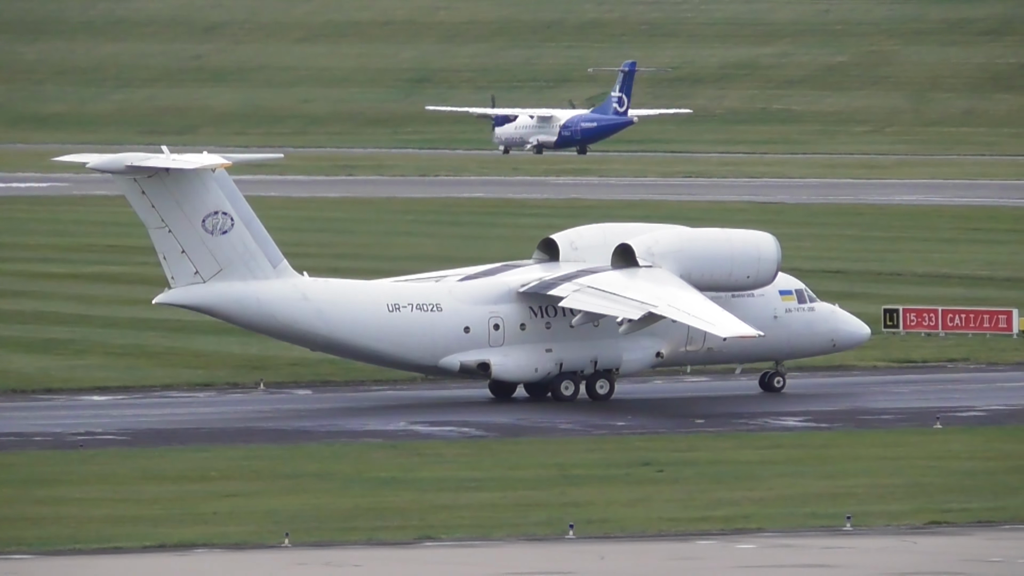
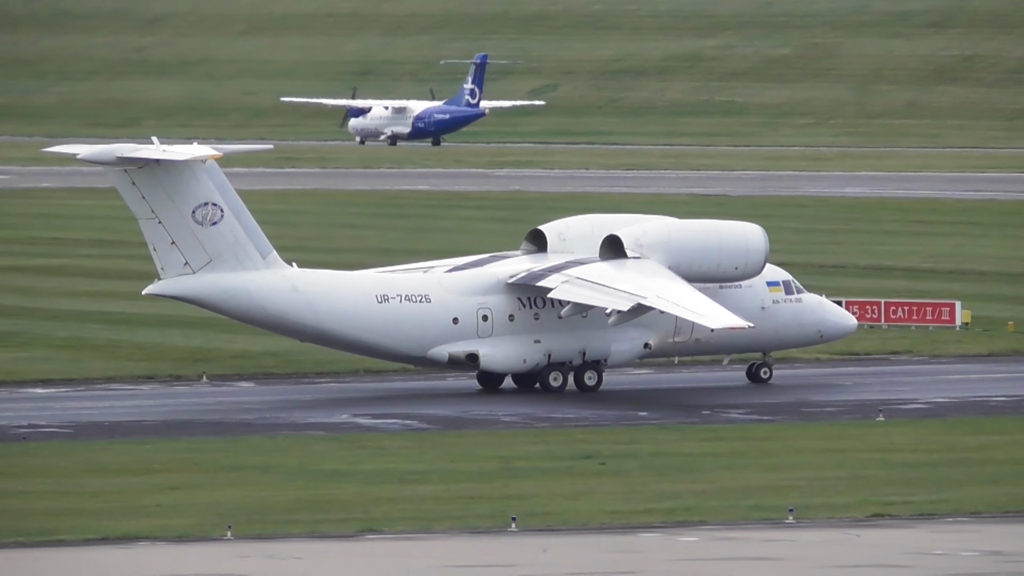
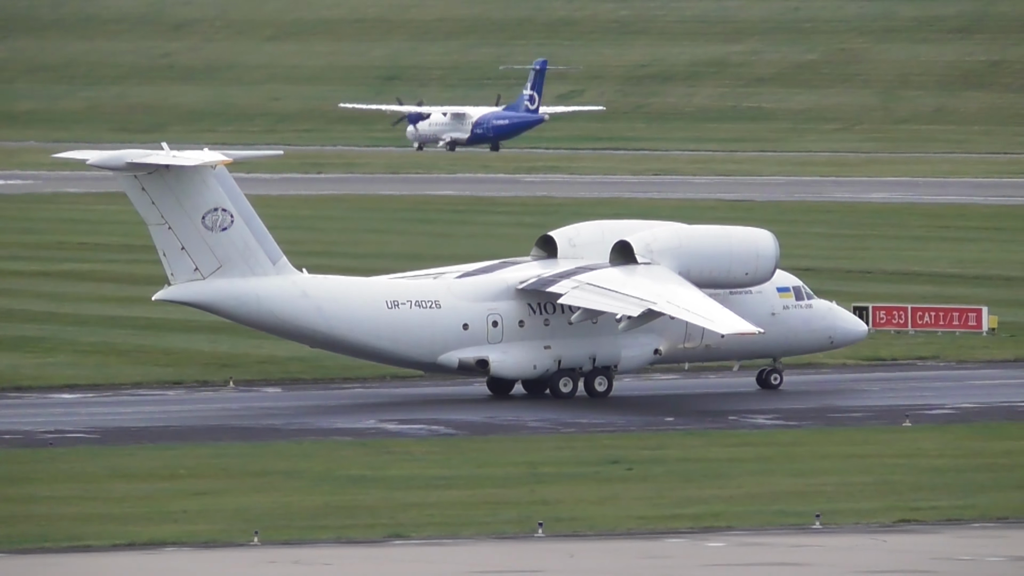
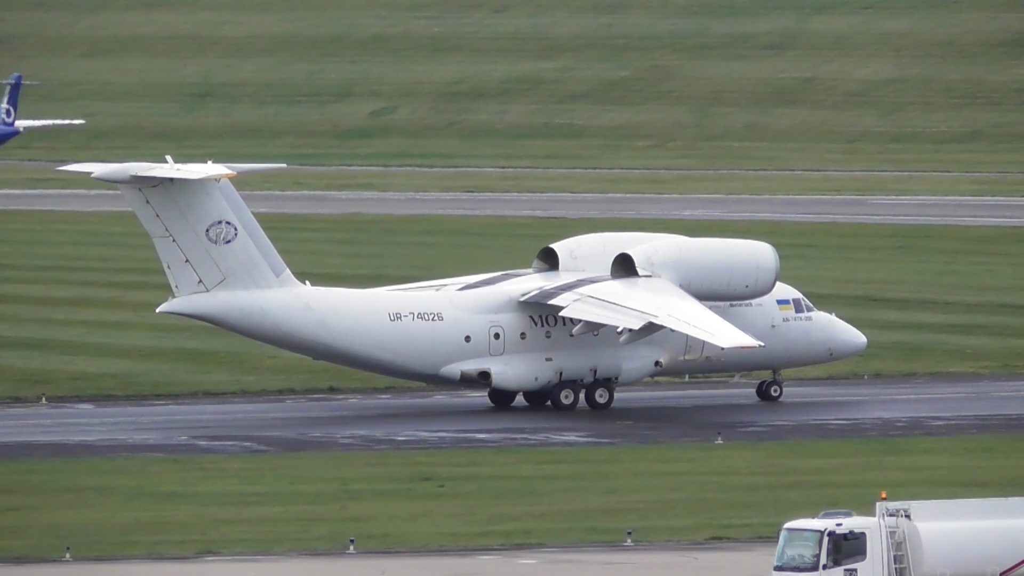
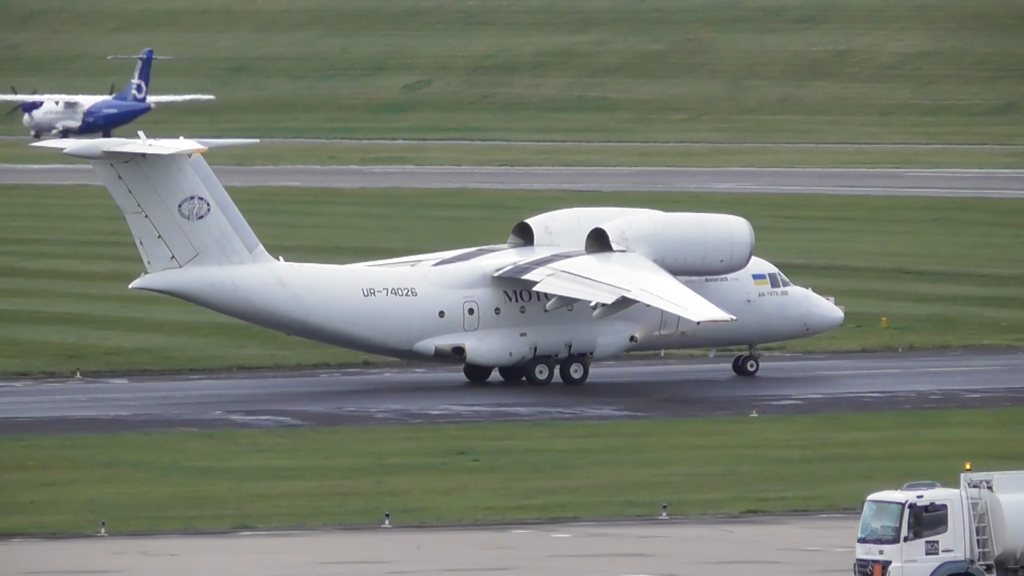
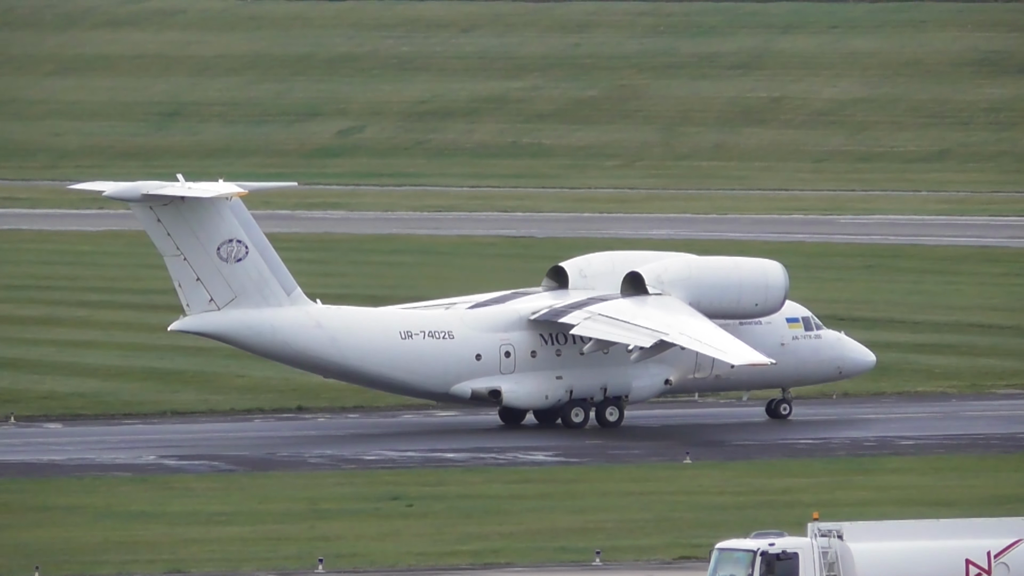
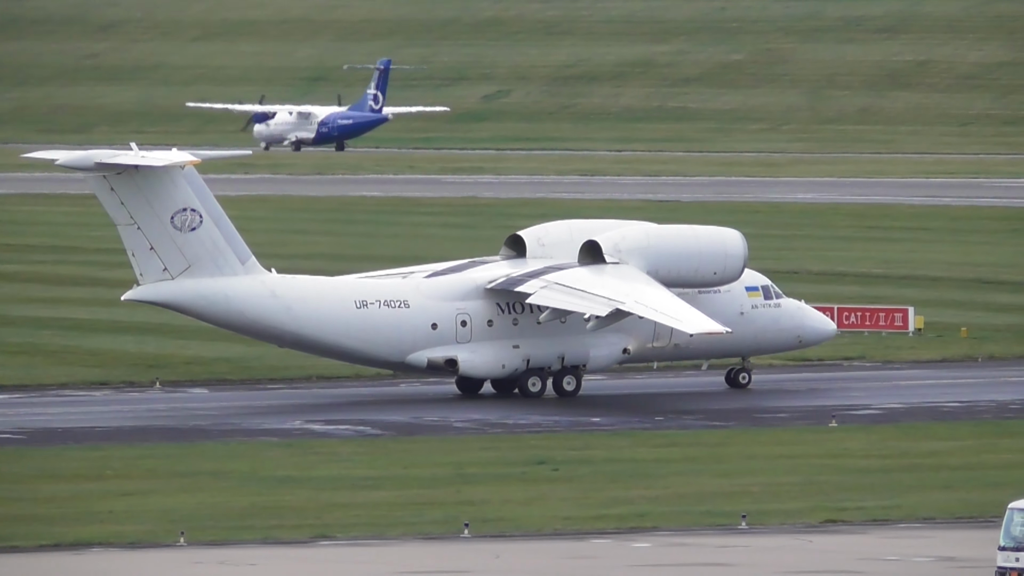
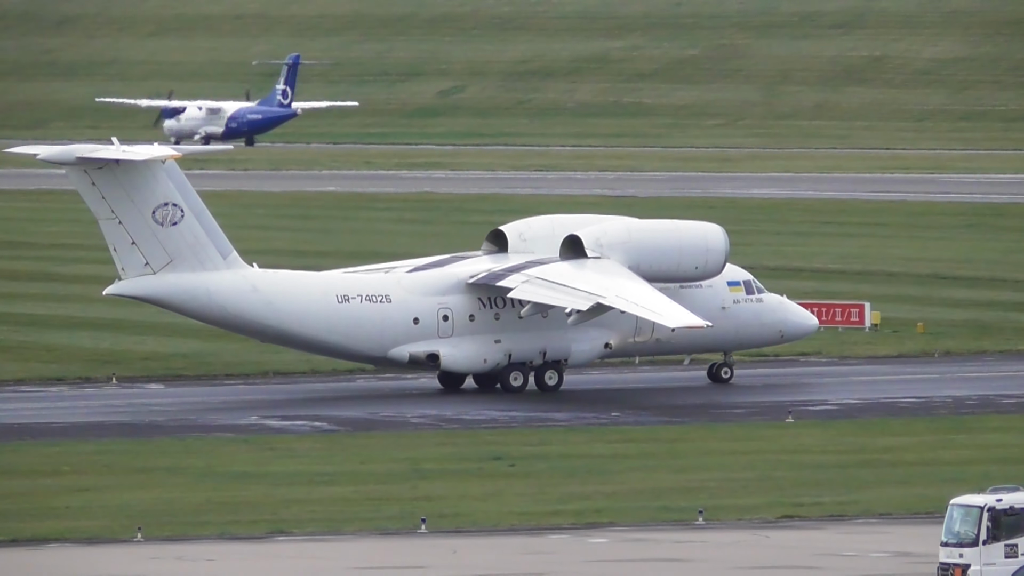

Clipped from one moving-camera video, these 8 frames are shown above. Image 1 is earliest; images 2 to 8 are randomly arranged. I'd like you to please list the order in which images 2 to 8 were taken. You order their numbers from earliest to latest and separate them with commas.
3, 2, 7, 8, 5, 4, 6
